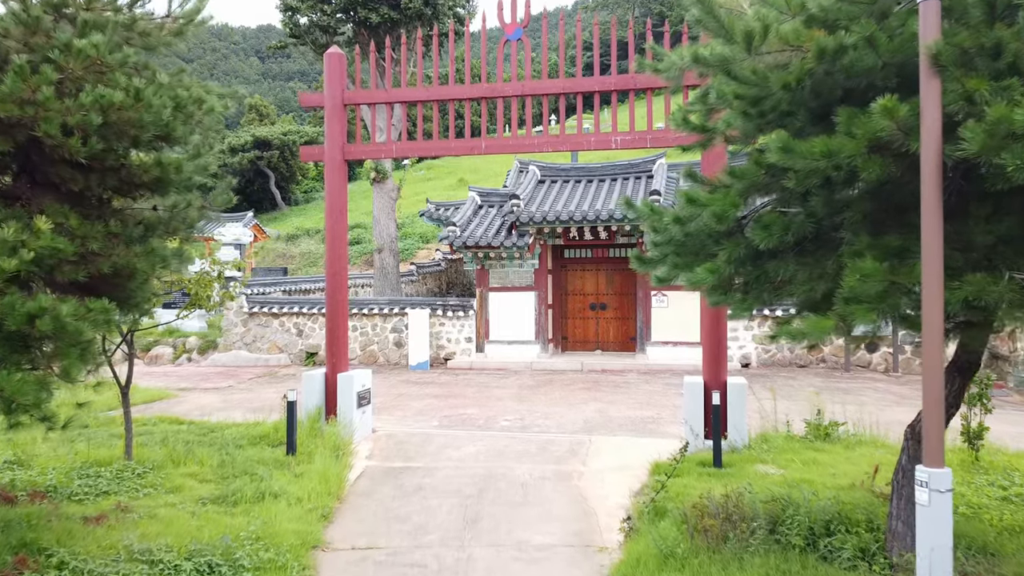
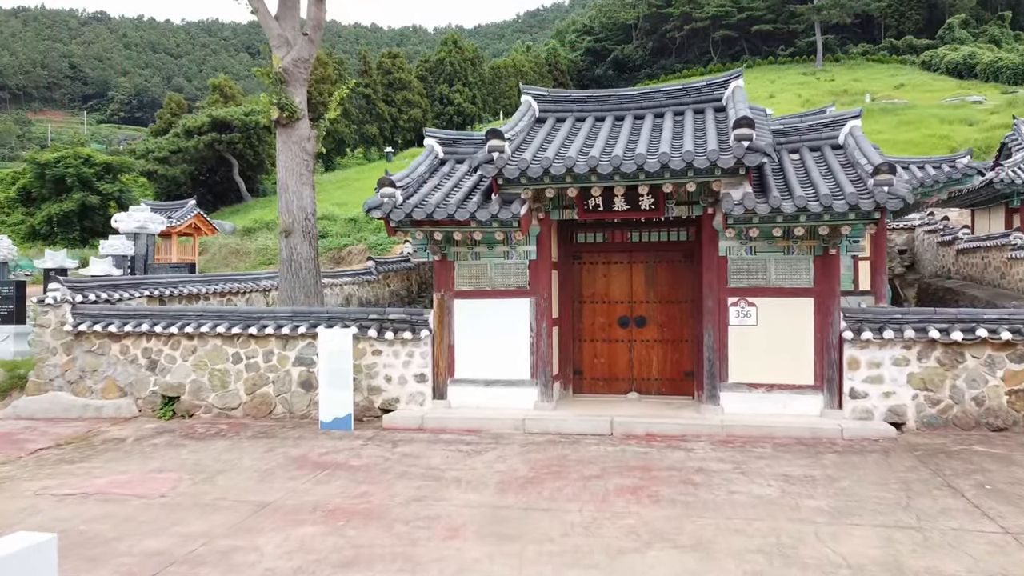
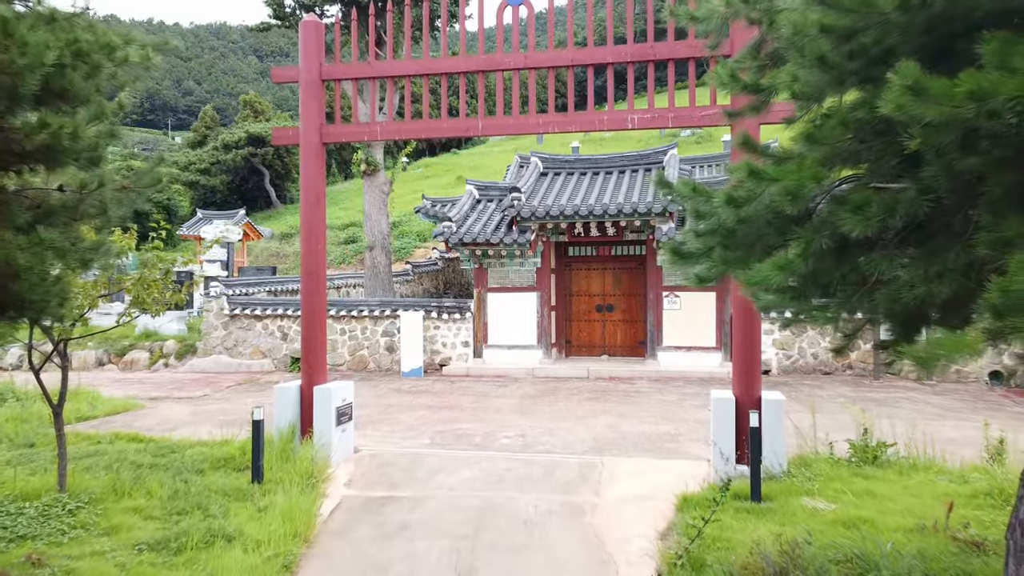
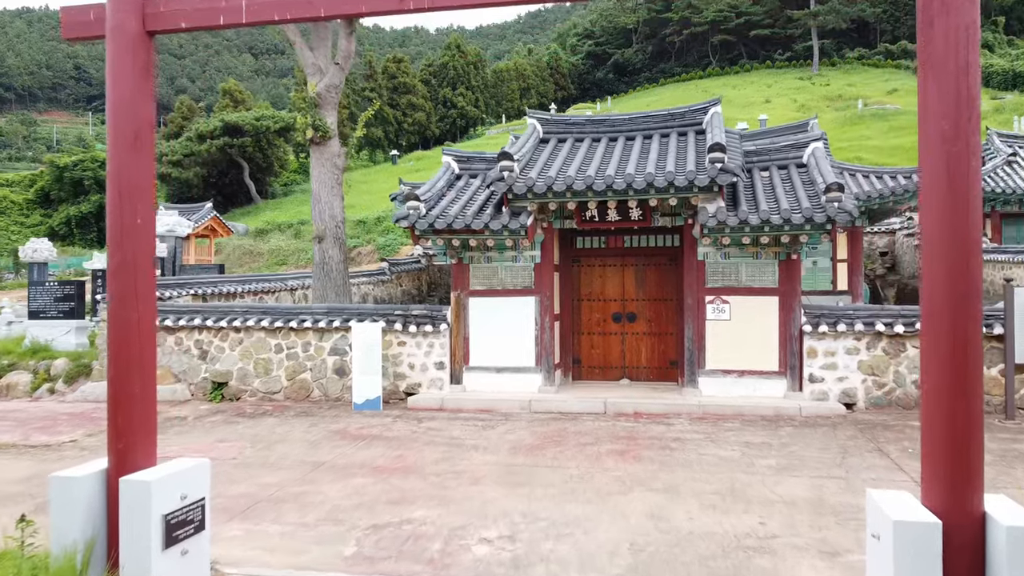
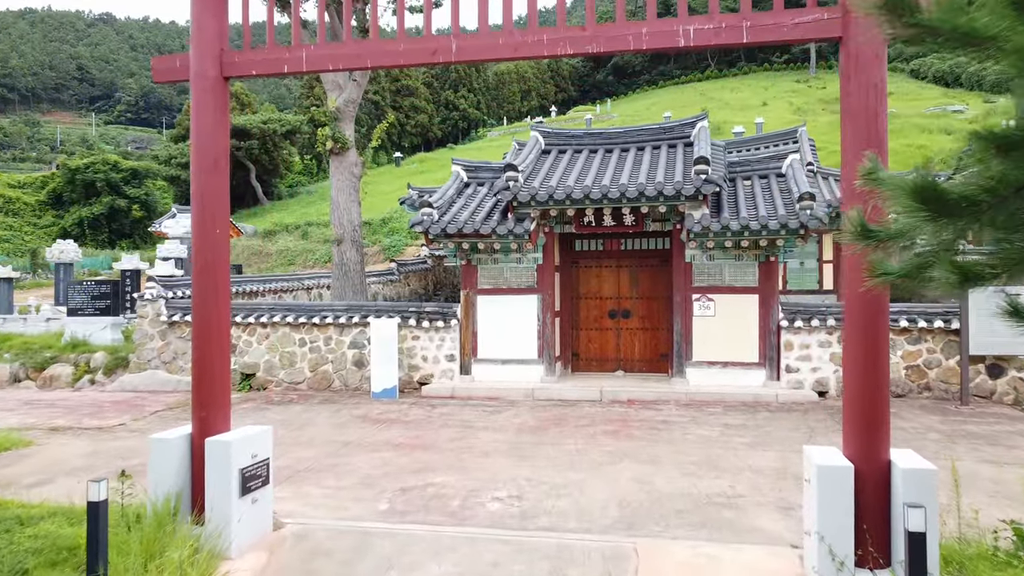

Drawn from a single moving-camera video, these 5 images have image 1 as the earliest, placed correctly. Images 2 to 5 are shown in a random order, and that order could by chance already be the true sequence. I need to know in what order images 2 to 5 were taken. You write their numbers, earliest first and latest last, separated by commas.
3, 5, 4, 2
